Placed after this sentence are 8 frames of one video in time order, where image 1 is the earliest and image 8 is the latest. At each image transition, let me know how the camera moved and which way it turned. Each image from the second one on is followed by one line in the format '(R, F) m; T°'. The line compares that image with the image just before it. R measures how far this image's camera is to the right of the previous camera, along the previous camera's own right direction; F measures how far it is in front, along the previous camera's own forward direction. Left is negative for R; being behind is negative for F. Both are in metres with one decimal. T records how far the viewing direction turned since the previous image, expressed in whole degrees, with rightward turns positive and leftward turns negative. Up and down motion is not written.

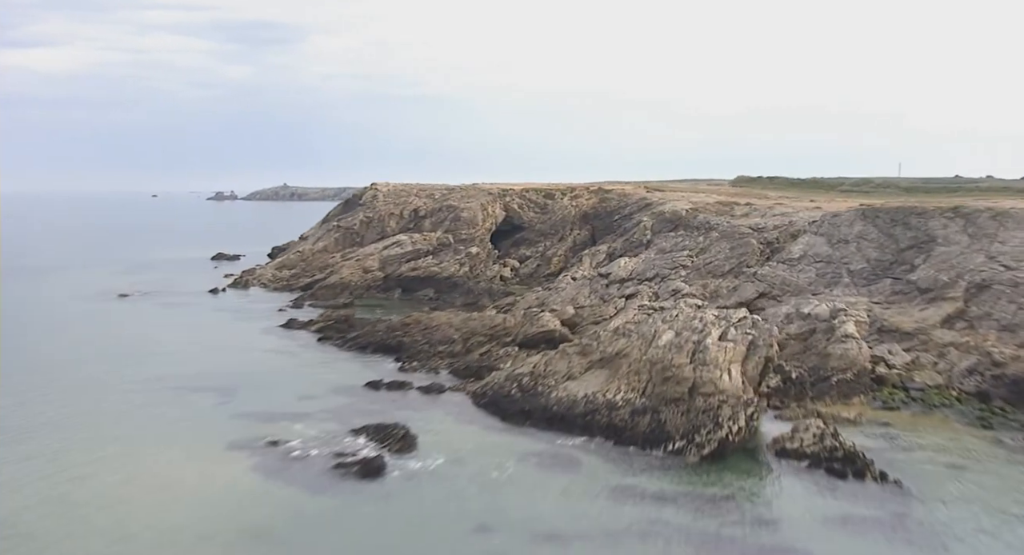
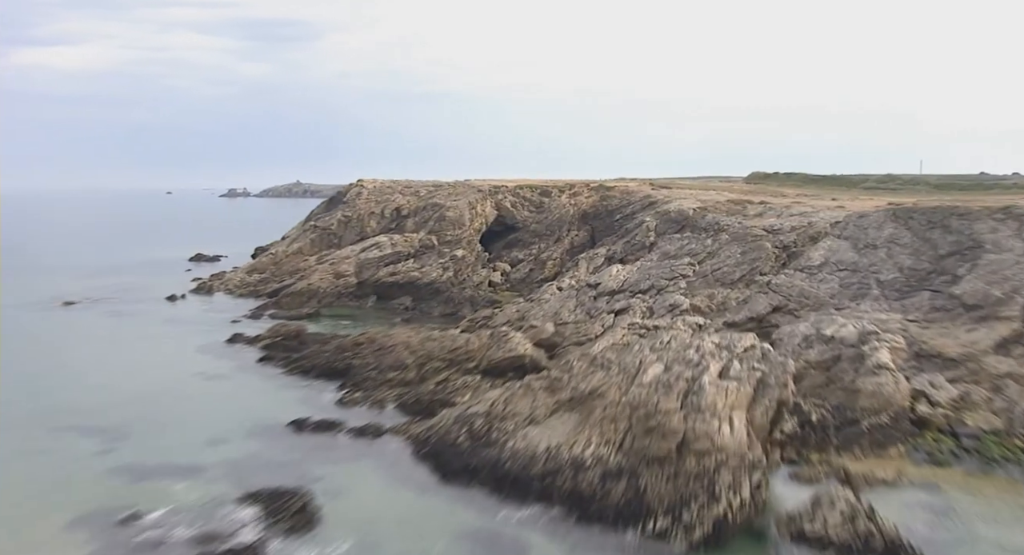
(+1.4, +2.9) m; -1°
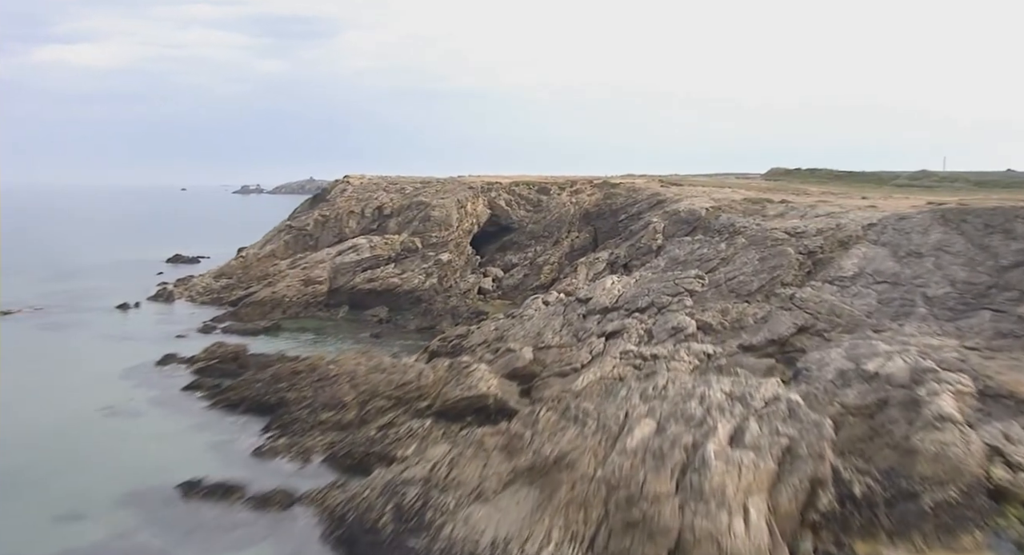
(+1.2, +3.0) m; -1°
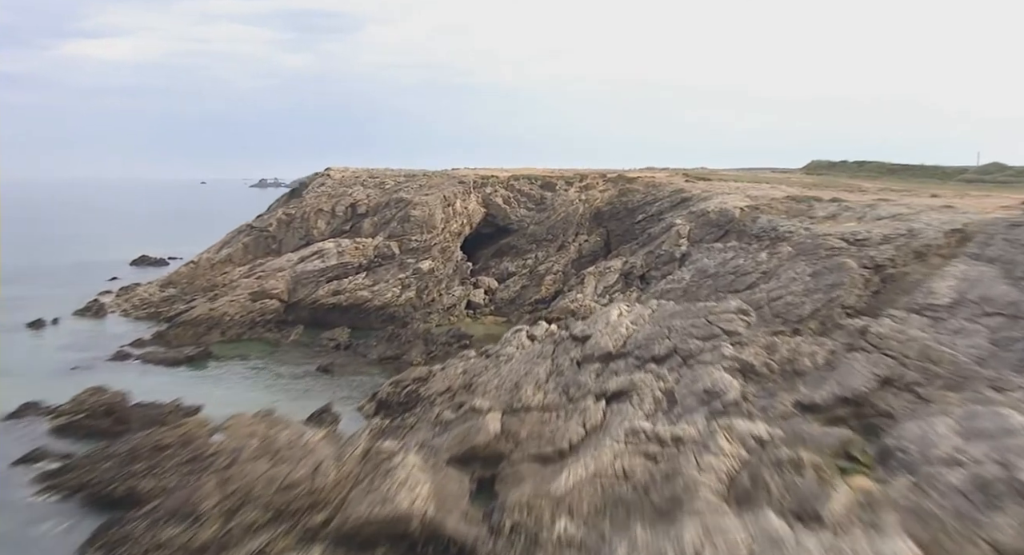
(+1.1, +4.6) m; -2°
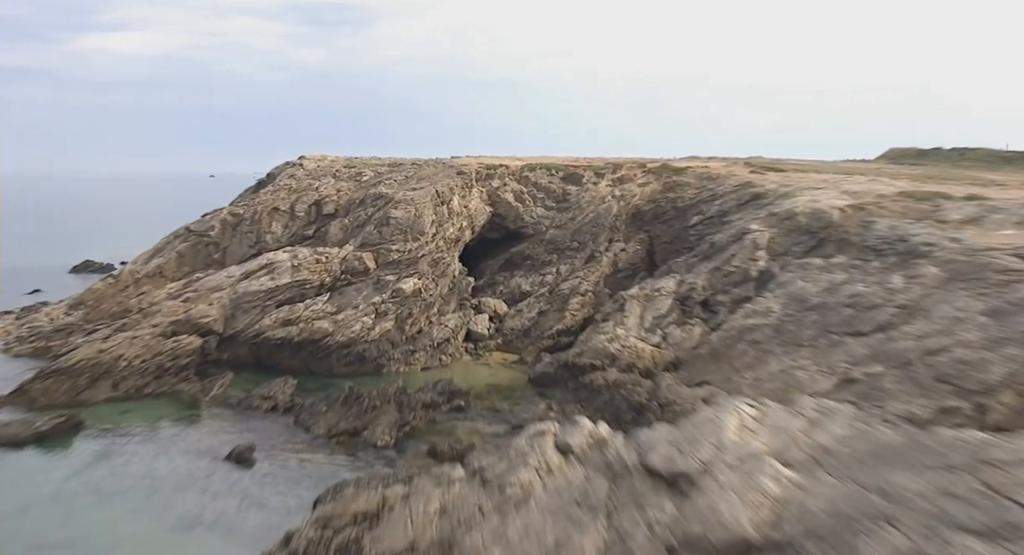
(-0.1, +6.2) m; -1°
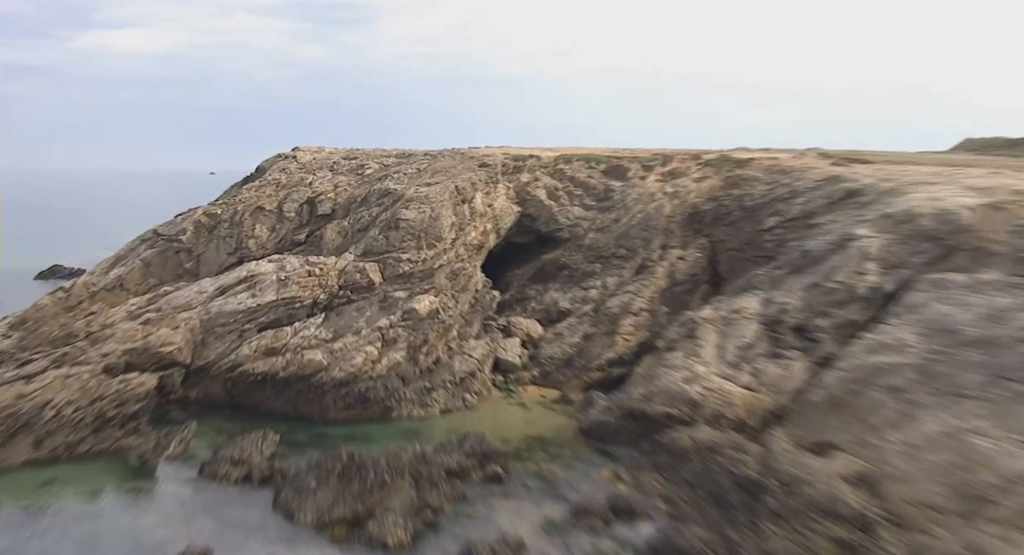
(-1.0, +3.6) m; 0°
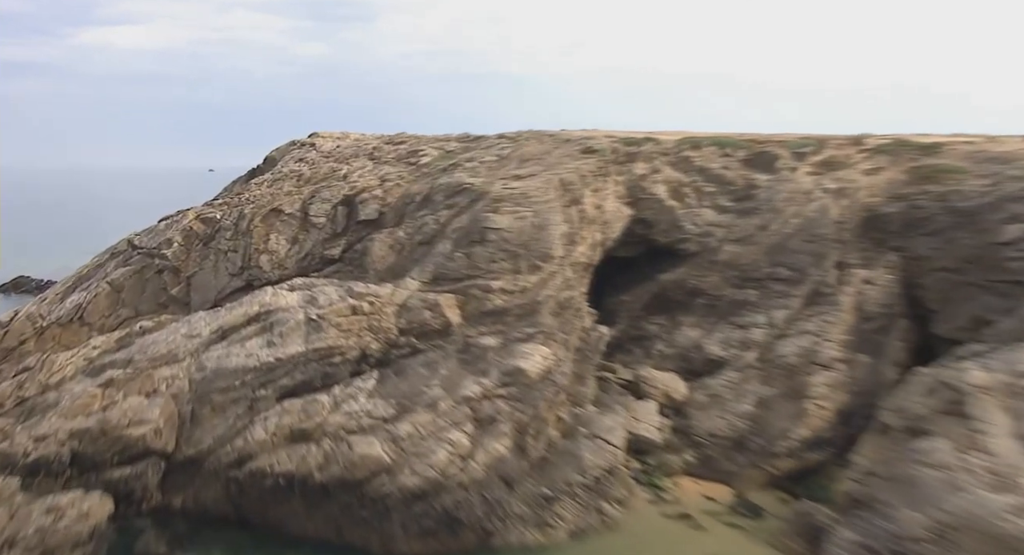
(-2.5, +5.0) m; 0°
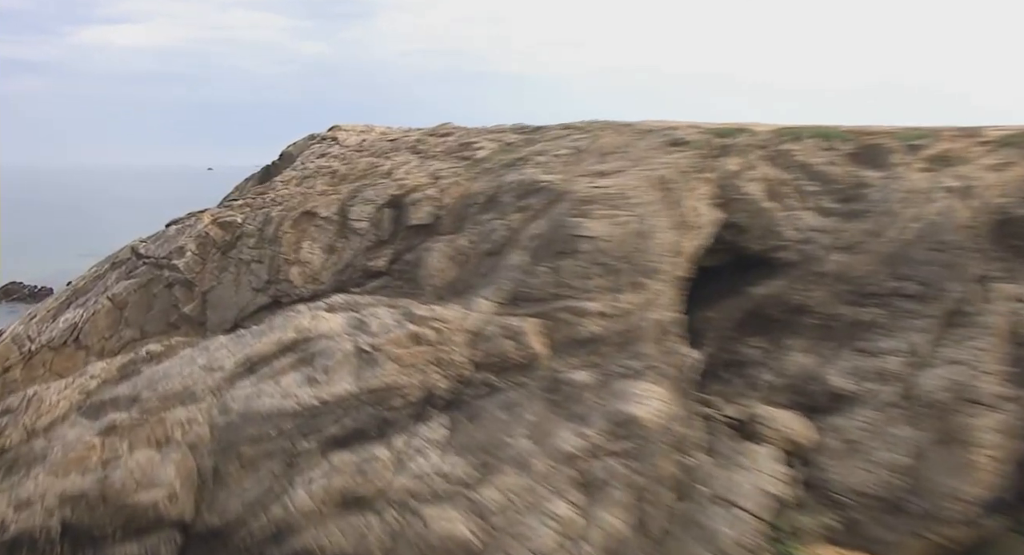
(-1.4, +2.0) m; 0°
